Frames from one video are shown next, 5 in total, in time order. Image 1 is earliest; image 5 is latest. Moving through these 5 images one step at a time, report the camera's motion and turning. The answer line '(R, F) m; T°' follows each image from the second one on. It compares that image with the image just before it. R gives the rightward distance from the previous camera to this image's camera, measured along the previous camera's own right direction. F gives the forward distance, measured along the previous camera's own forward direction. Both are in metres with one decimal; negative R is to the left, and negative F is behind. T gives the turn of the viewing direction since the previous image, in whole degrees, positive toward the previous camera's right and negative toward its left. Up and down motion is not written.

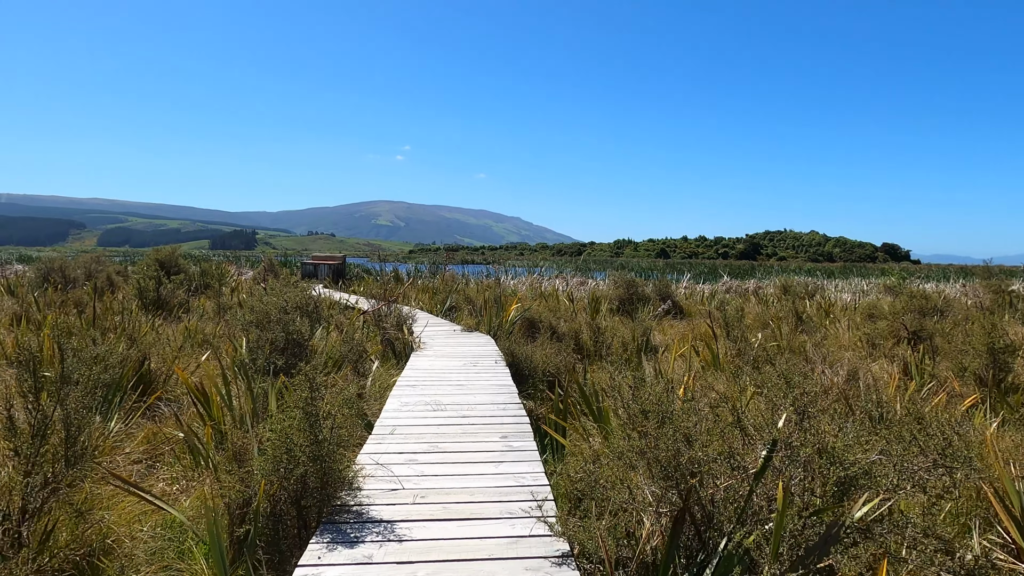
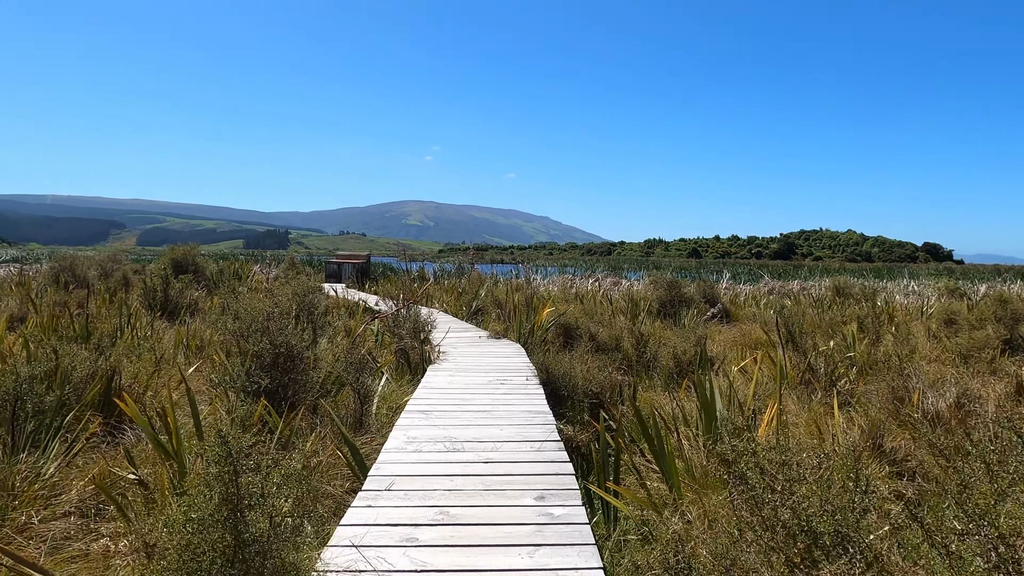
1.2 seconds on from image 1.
(0.0, +0.9) m; -2°
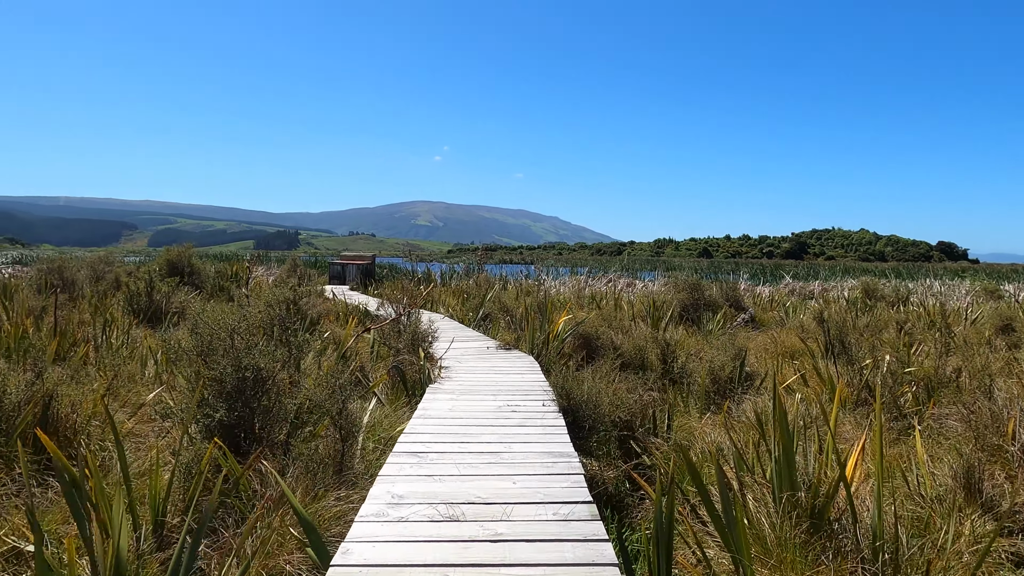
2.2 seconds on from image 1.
(0.0, +0.7) m; -1°
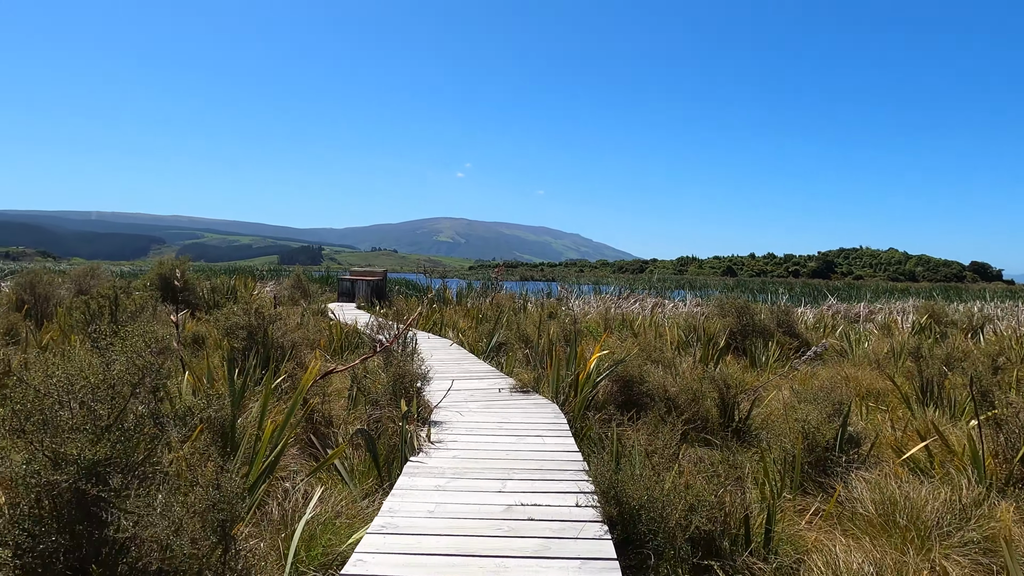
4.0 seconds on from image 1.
(0.0, +1.3) m; -2°
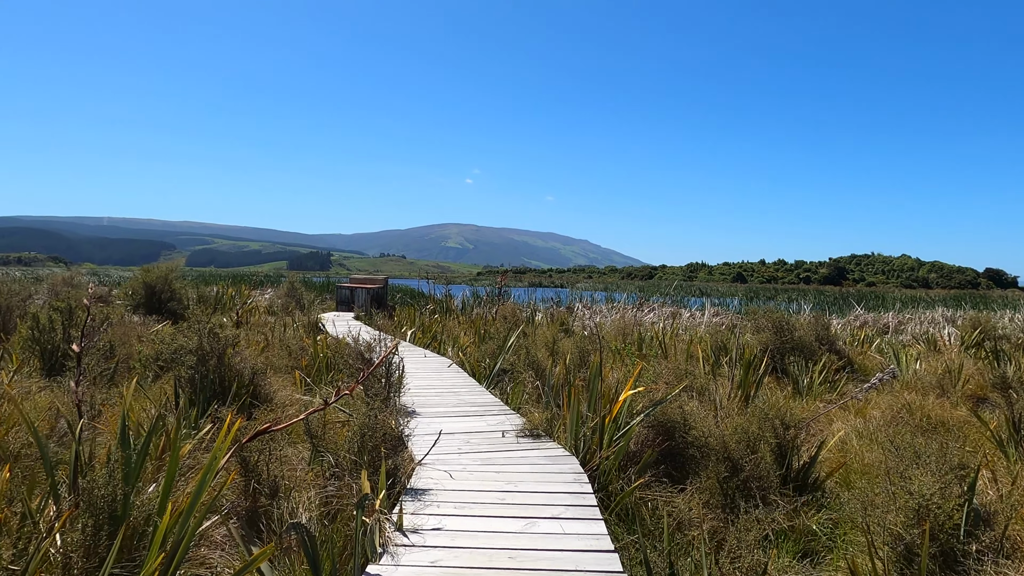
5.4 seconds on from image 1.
(0.0, +1.0) m; -1°
